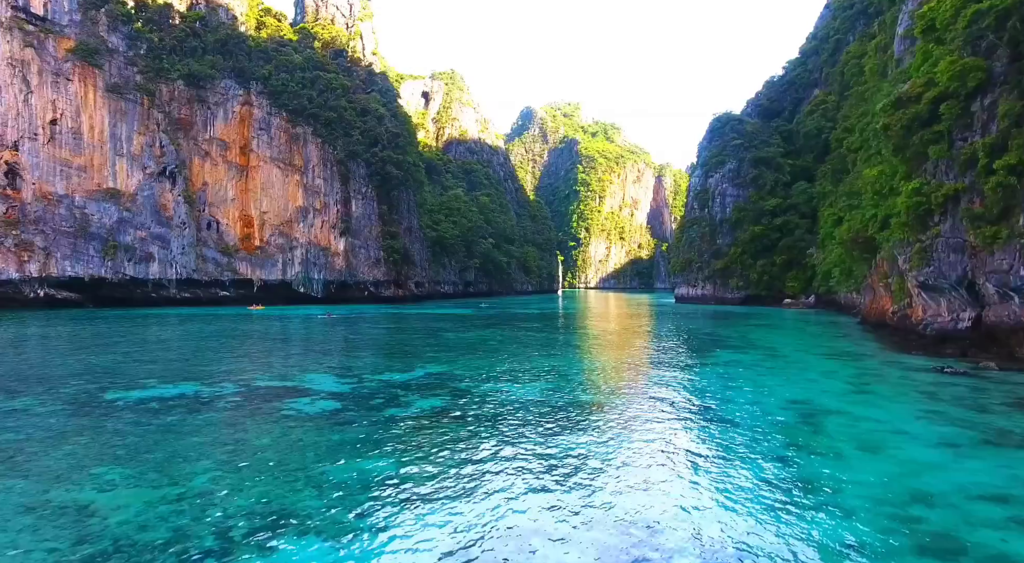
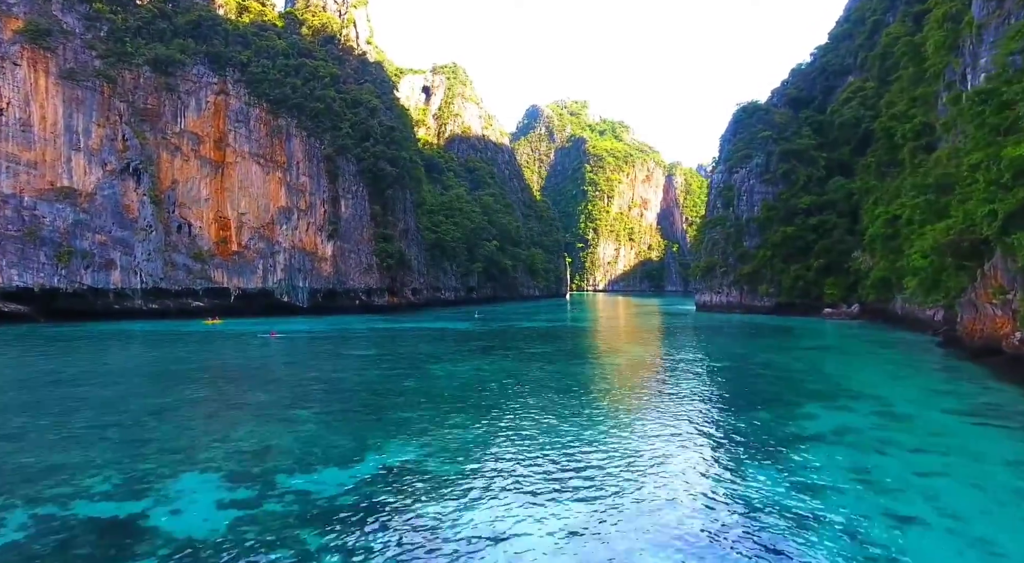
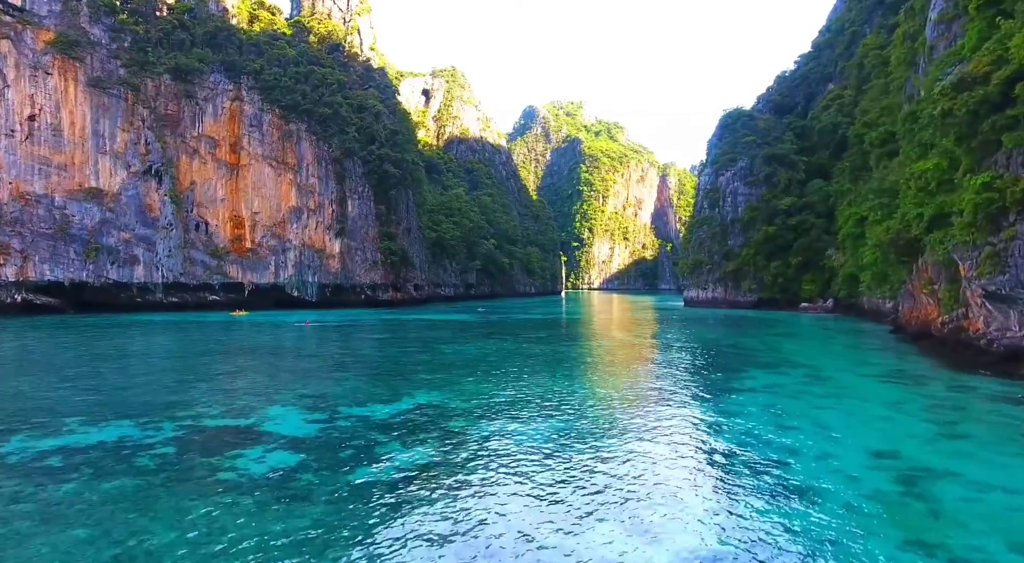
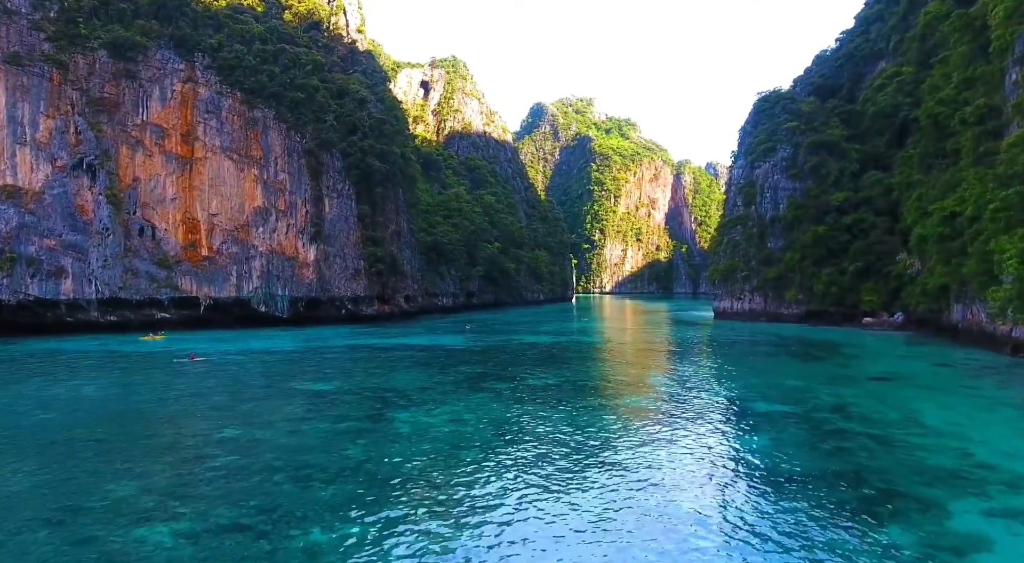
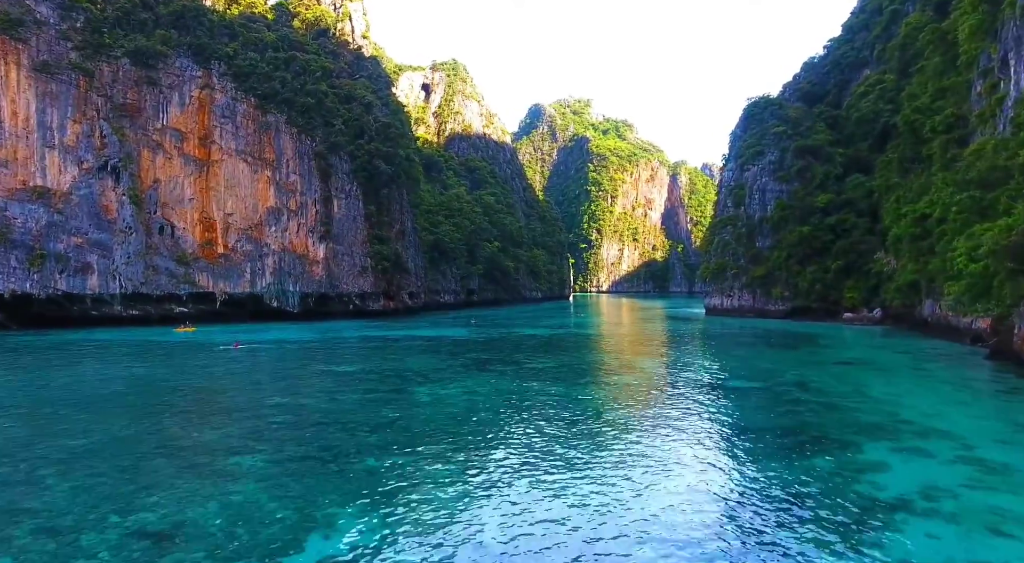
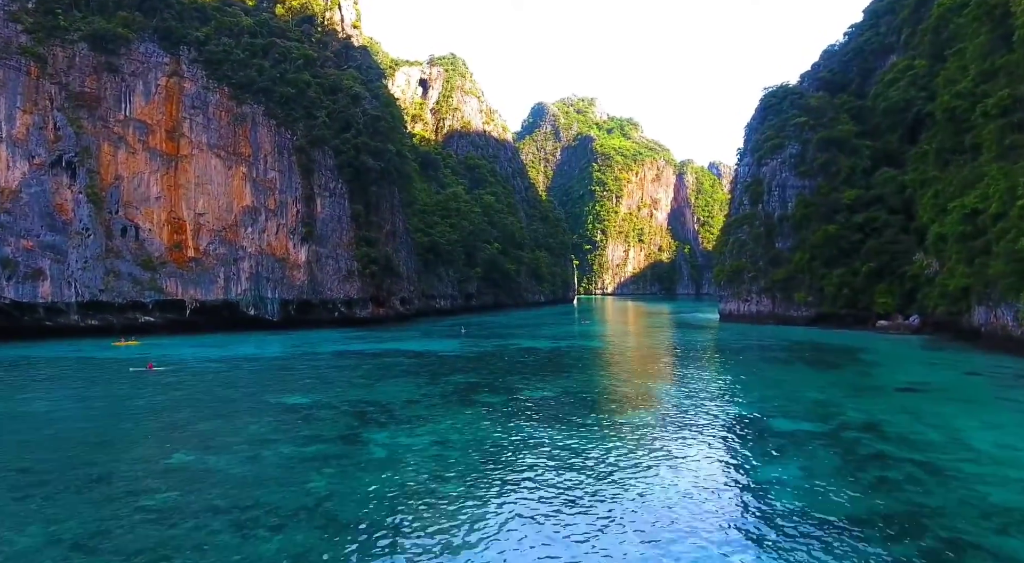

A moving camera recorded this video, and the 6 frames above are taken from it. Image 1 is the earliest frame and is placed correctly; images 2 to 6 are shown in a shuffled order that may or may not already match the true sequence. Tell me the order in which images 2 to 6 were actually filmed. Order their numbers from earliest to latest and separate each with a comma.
3, 2, 5, 4, 6
